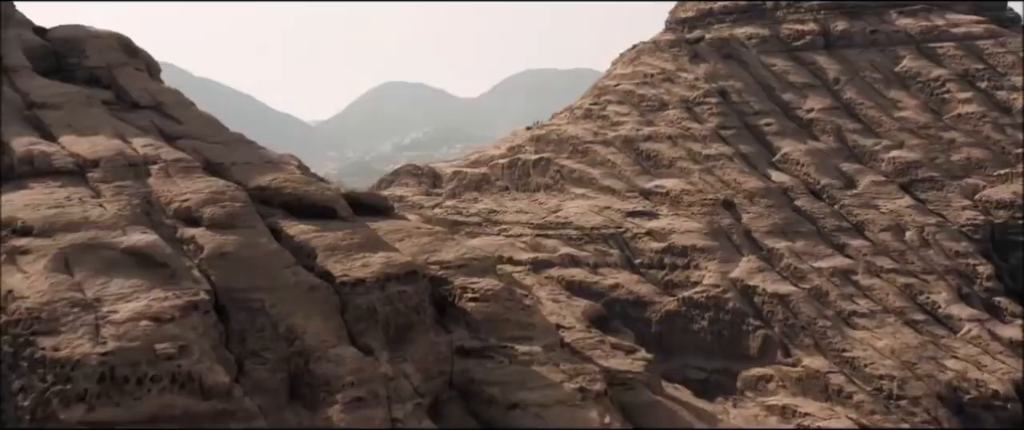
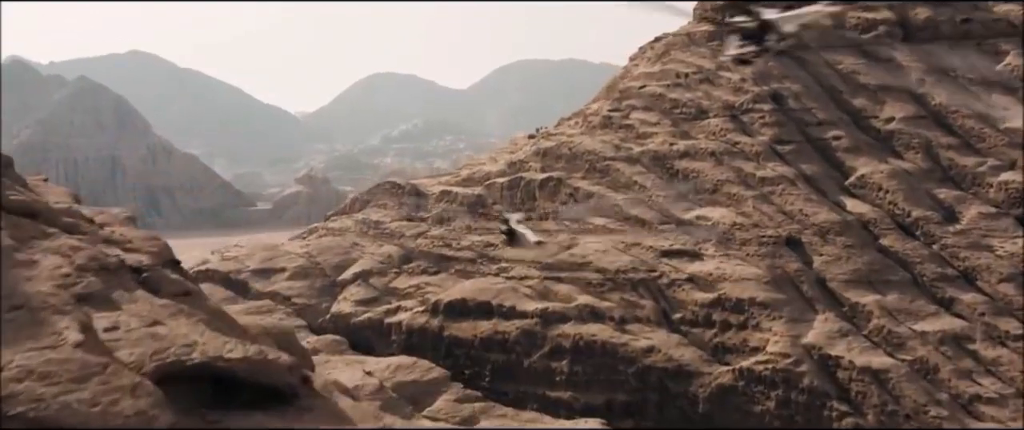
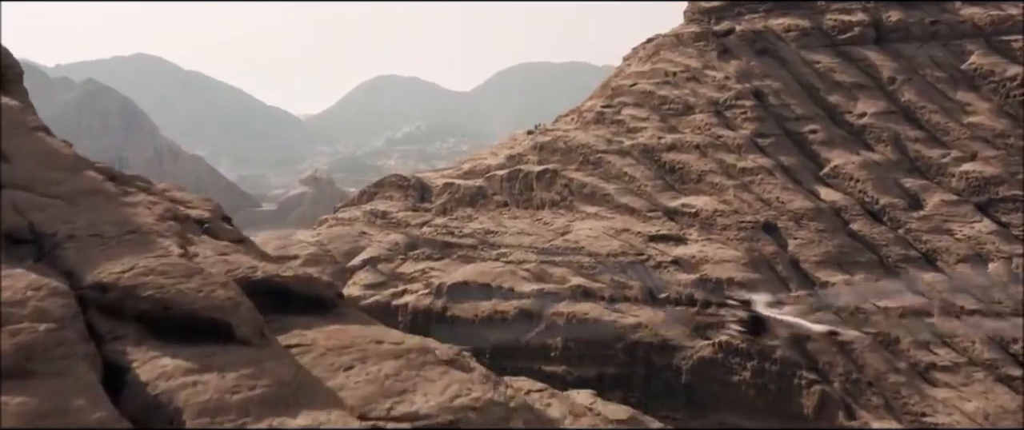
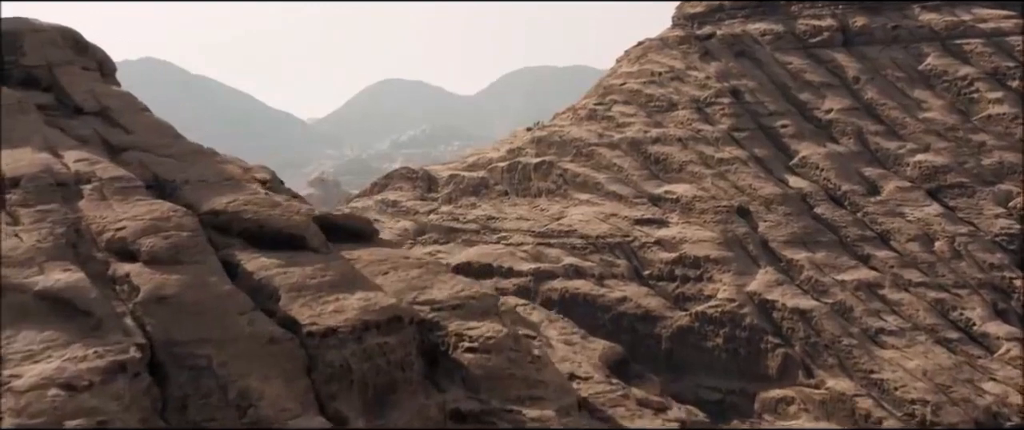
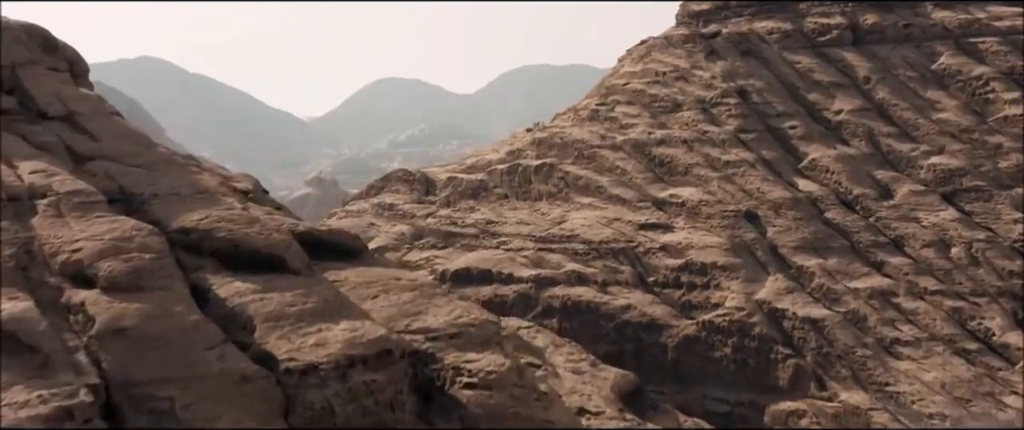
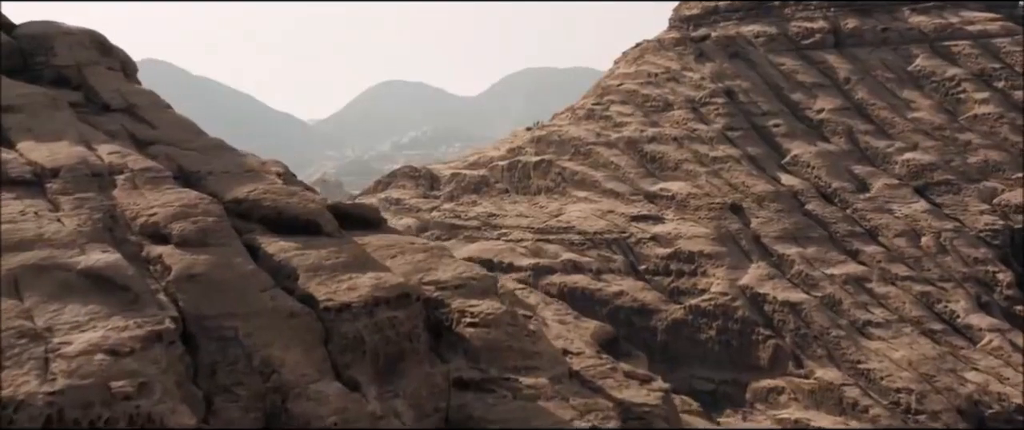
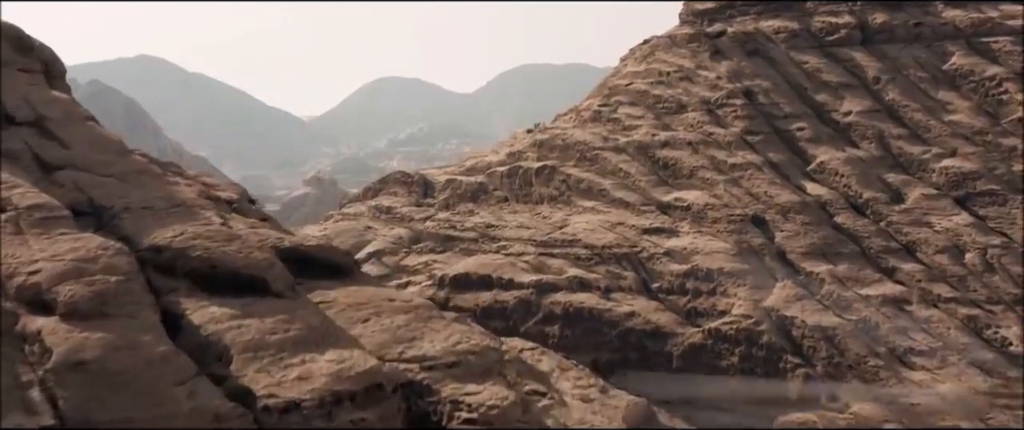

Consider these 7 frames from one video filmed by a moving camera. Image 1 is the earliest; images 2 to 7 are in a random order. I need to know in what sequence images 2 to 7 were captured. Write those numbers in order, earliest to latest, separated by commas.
6, 4, 5, 7, 3, 2
